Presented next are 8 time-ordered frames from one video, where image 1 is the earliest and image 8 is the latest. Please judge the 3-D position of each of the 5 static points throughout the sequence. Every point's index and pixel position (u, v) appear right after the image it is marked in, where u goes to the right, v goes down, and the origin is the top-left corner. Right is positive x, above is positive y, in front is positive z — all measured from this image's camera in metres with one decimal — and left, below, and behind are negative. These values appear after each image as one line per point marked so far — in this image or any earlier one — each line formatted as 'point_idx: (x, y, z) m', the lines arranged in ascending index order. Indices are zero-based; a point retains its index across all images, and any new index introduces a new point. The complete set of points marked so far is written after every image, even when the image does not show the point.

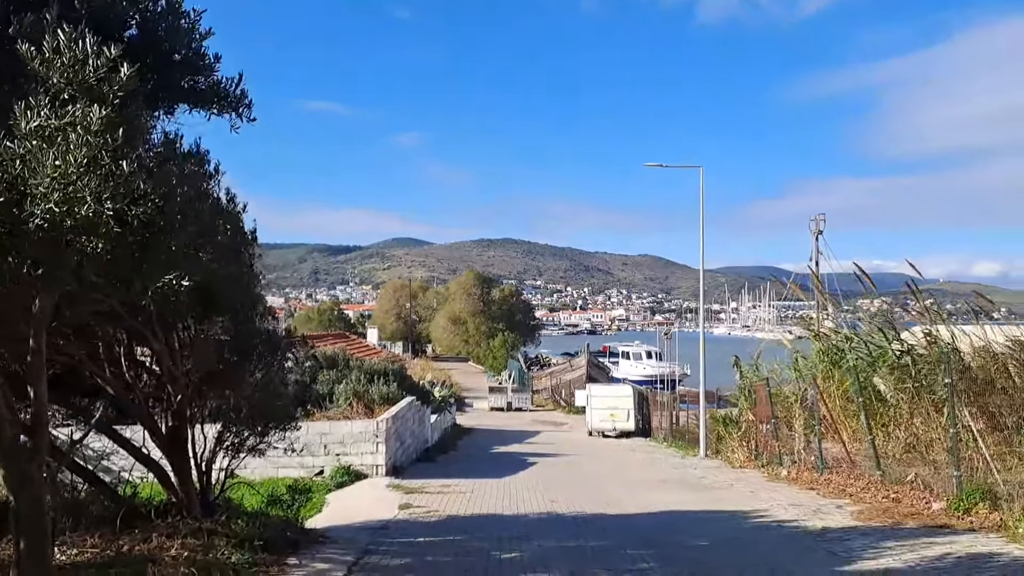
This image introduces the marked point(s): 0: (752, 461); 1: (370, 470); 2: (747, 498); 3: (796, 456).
0: (+5.4, -3.9, +19.2) m
1: (-2.5, -3.2, +15.0) m
2: (+3.4, -3.1, +12.4) m
3: (+5.6, -3.3, +16.6) m
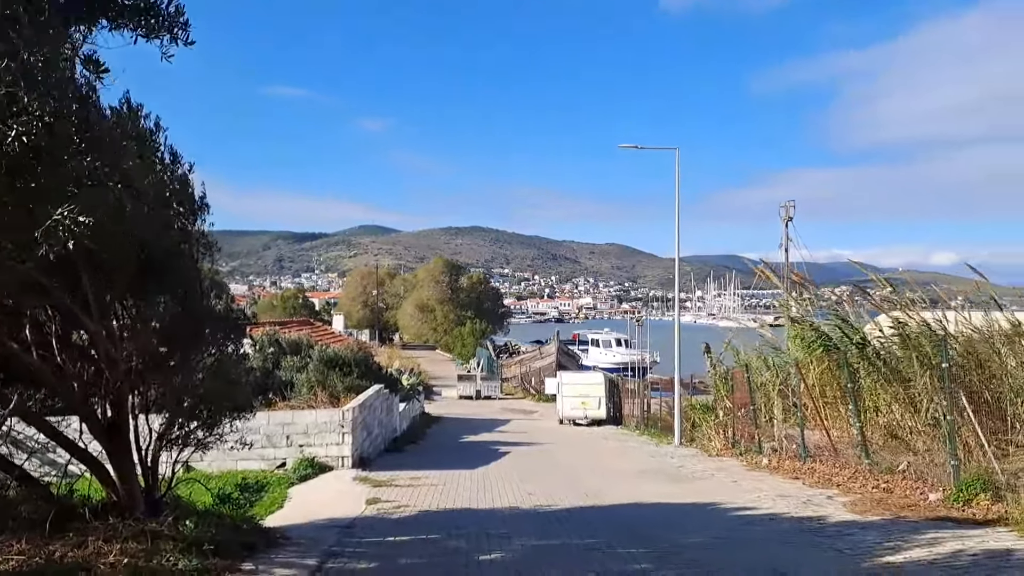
0: (+4.8, -3.6, +18.7) m
1: (-3.0, -2.9, +14.2) m
2: (+3.1, -2.8, +11.9) m
3: (+5.1, -3.0, +16.1) m
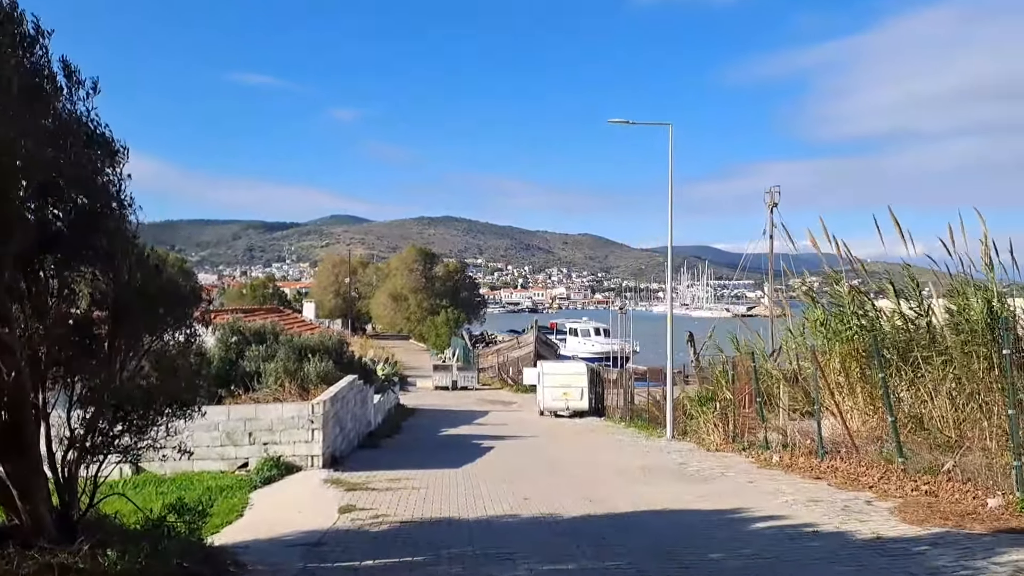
0: (+4.5, -3.2, +17.5) m
1: (-3.1, -2.6, +12.8) m
2: (+3.0, -2.5, +10.6) m
3: (+4.8, -2.7, +14.9) m
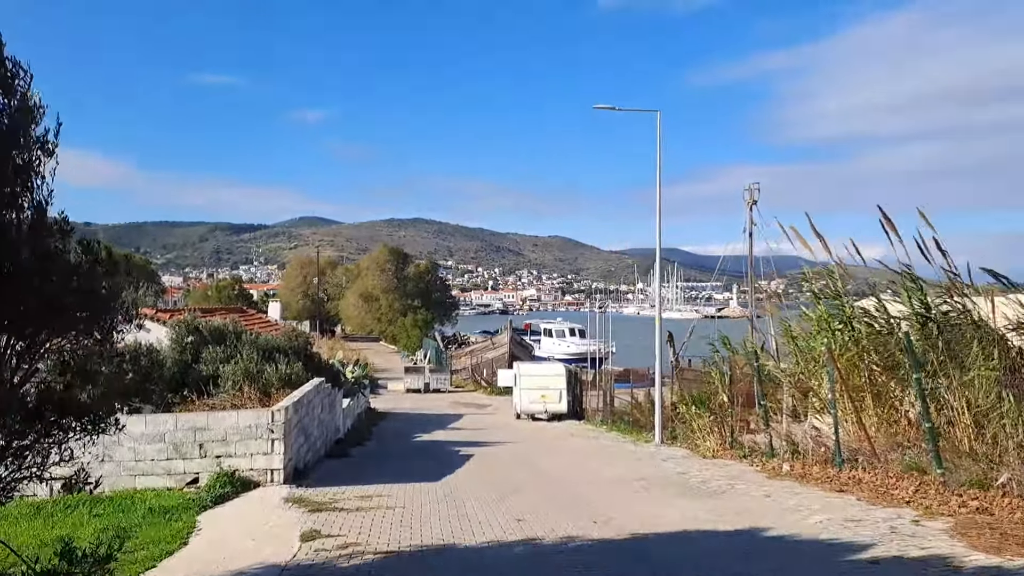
0: (+4.1, -3.1, +16.3) m
1: (-3.3, -2.5, +11.3) m
2: (+2.9, -2.4, +9.3) m
3: (+4.6, -2.6, +13.7) m
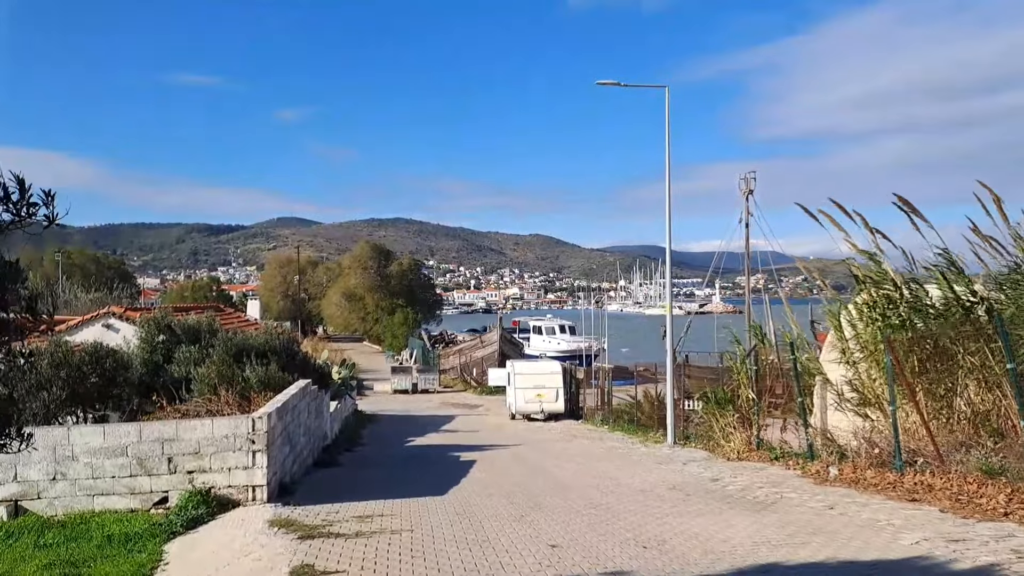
0: (+4.3, -2.9, +14.9) m
1: (-3.1, -2.4, +9.8) m
2: (+3.1, -2.2, +7.9) m
3: (+4.7, -2.3, +12.4) m
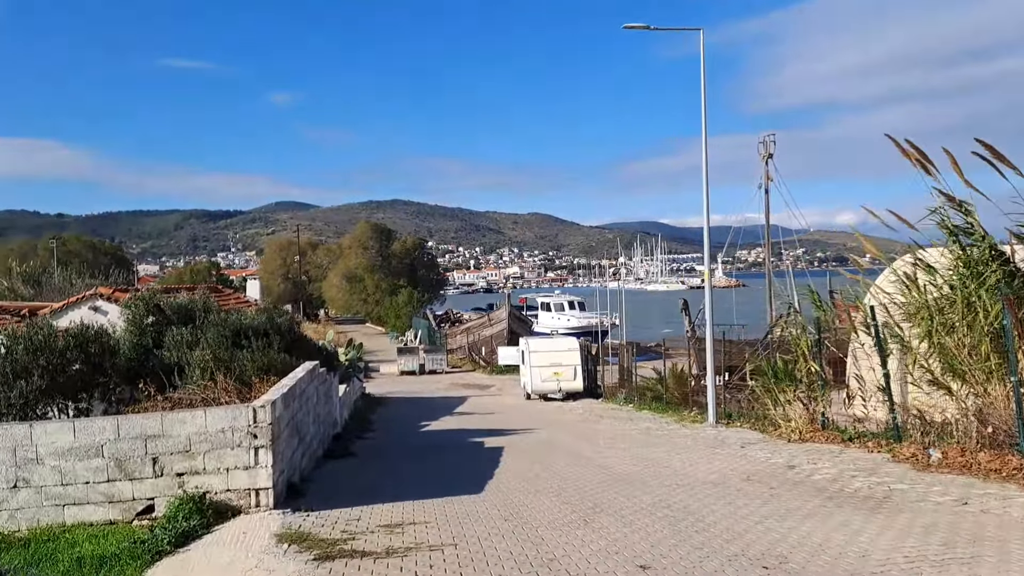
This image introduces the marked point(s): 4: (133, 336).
0: (+4.8, -2.3, +13.3) m
1: (-2.6, -2.0, +8.1) m
2: (+3.7, -1.8, +6.3) m
3: (+5.3, -1.7, +10.8) m
4: (-6.3, -0.8, +14.2) m
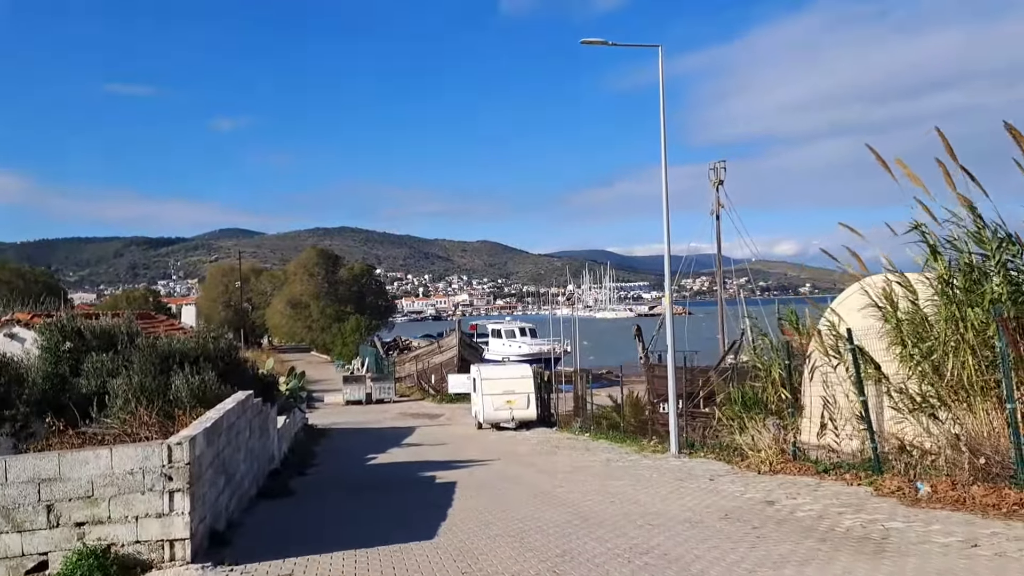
0: (+4.1, -2.6, +12.6) m
1: (-2.9, -2.2, +7.0) m
2: (+3.4, -1.9, +5.6) m
3: (+4.7, -2.0, +10.1) m
4: (-7.1, -1.2, +12.9) m
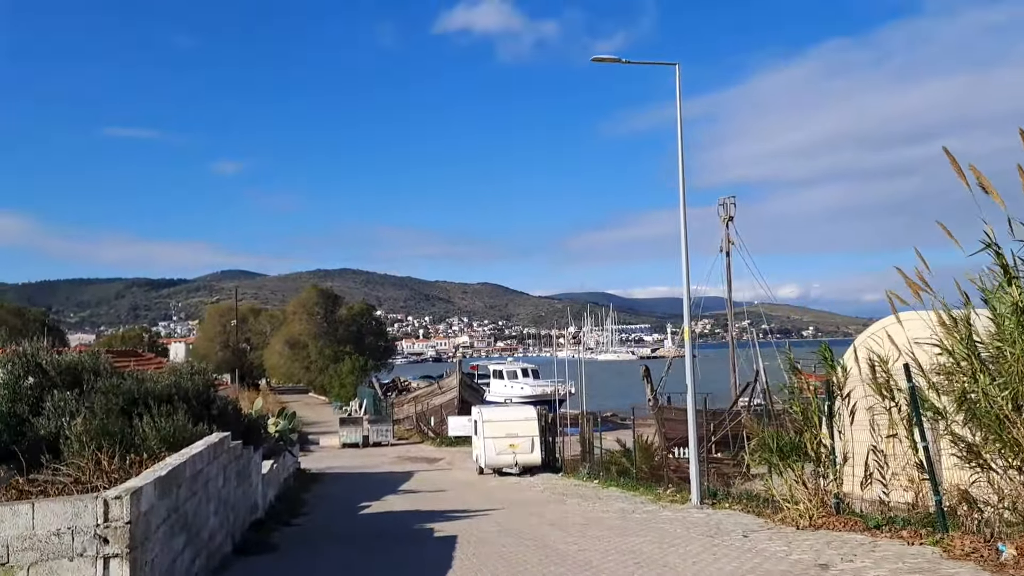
0: (+4.2, -3.0, +11.2) m
1: (-2.8, -2.3, +5.7) m
2: (+3.5, -1.9, +4.2) m
3: (+4.8, -2.3, +8.8) m
4: (-7.0, -1.6, +11.6) m
